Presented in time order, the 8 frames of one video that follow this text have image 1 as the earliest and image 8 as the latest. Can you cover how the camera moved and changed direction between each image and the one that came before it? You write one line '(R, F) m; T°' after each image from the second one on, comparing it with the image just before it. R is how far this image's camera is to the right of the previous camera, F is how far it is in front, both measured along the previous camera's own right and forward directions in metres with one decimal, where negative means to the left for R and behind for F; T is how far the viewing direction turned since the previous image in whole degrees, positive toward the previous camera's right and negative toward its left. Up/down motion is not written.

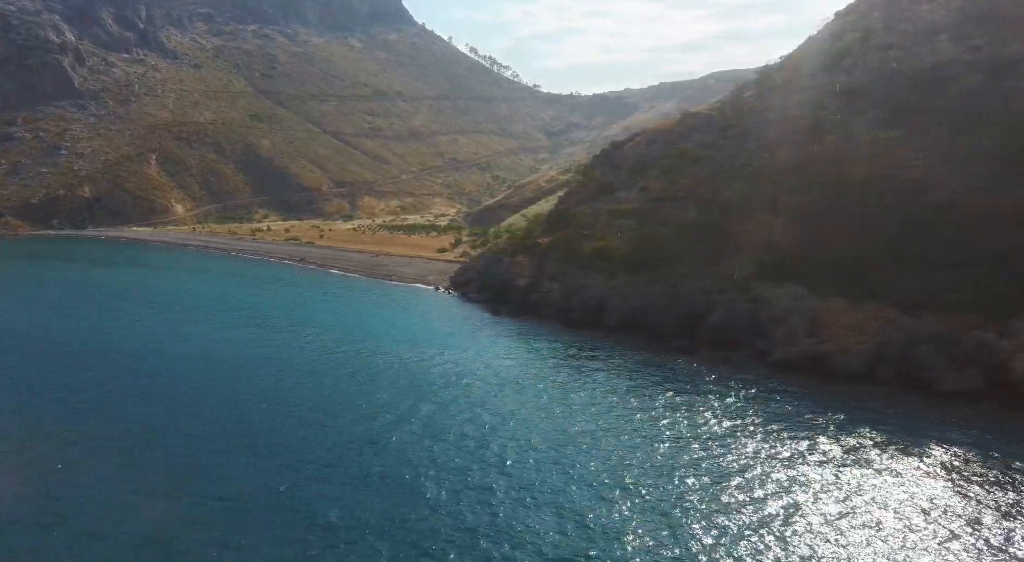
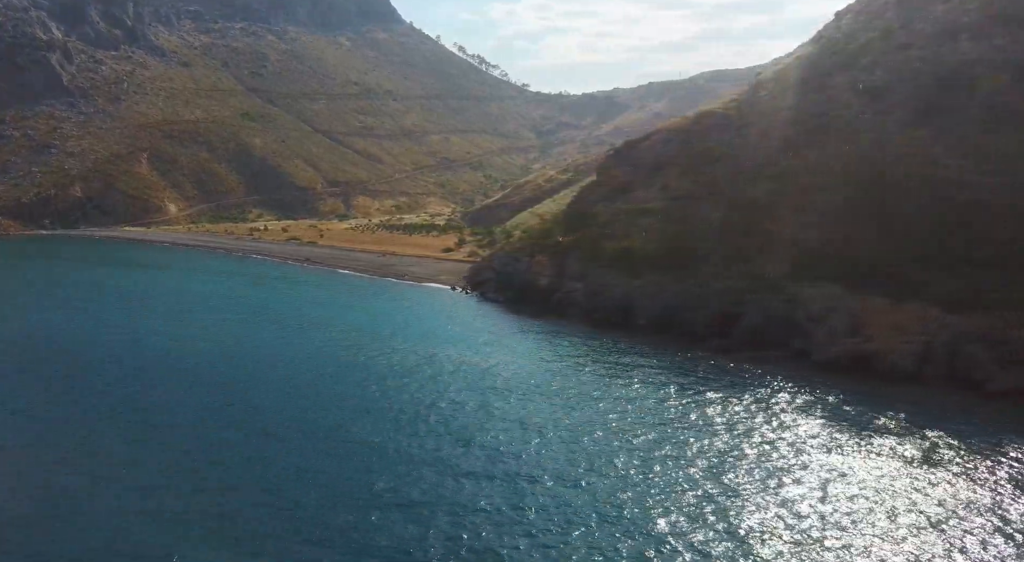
(-3.0, +0.4) m; +1°
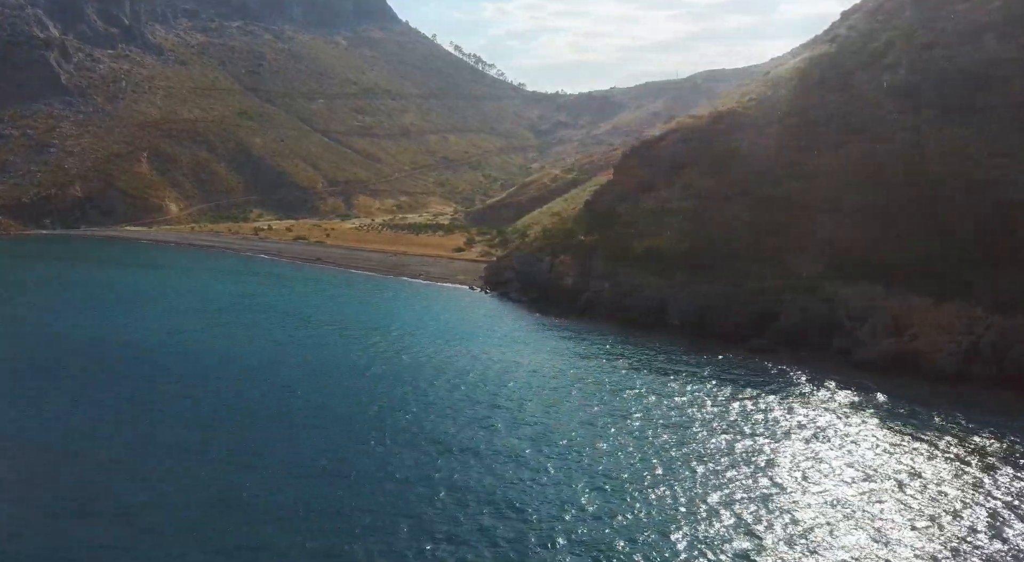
(-2.7, +0.4) m; +1°
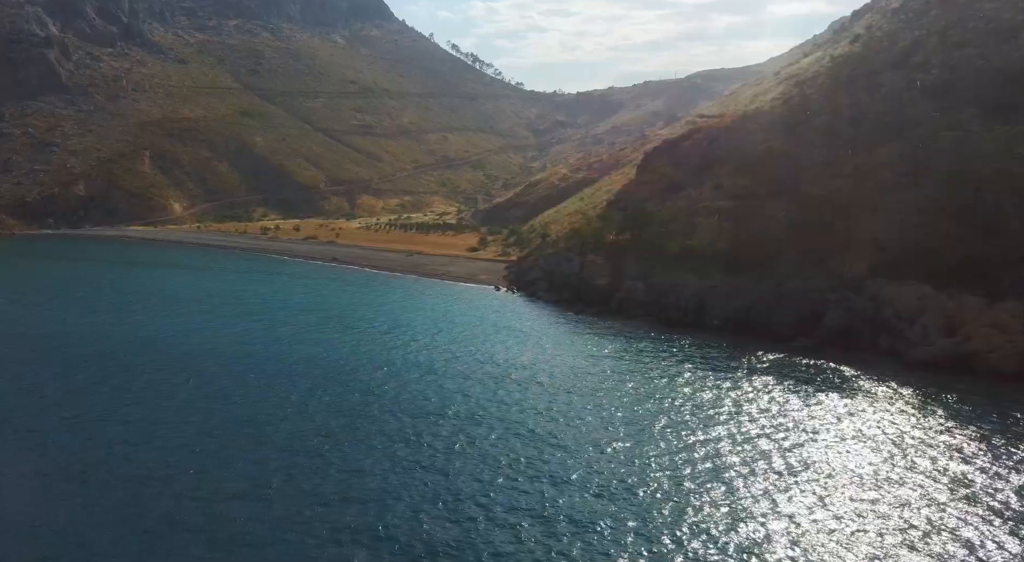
(-3.2, +0.4) m; +1°
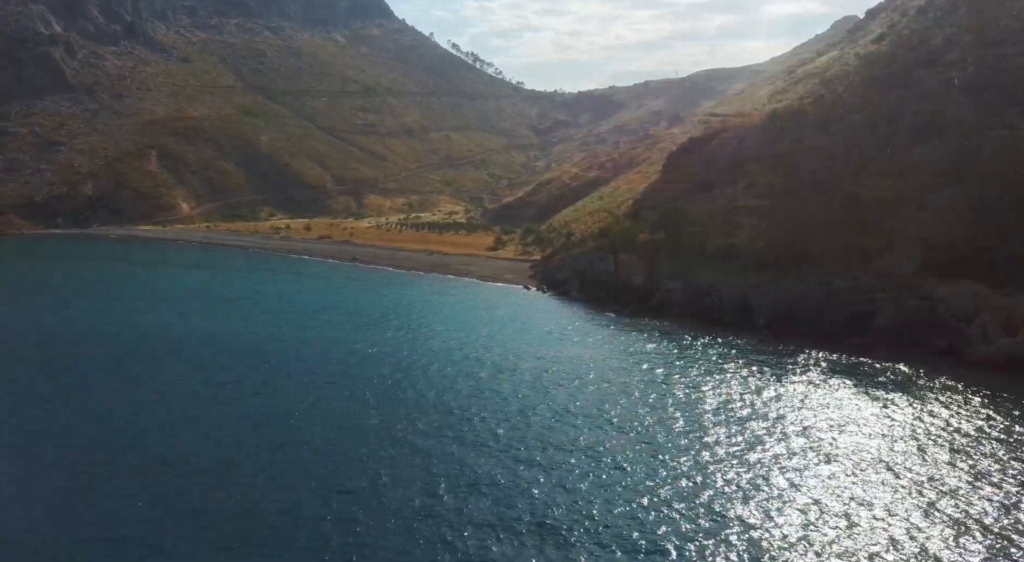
(-3.3, +0.3) m; 0°
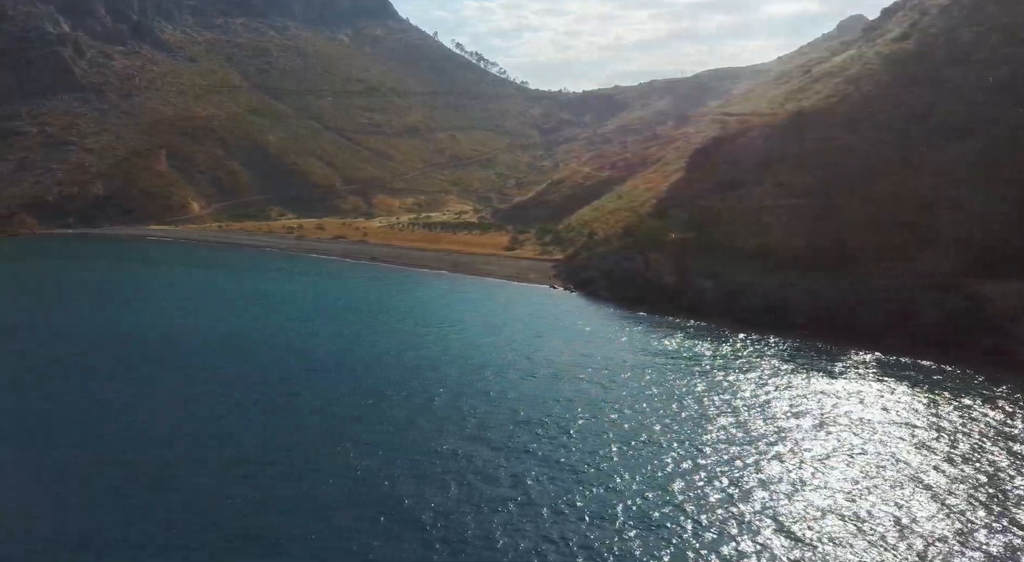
(-2.5, +0.3) m; 0°
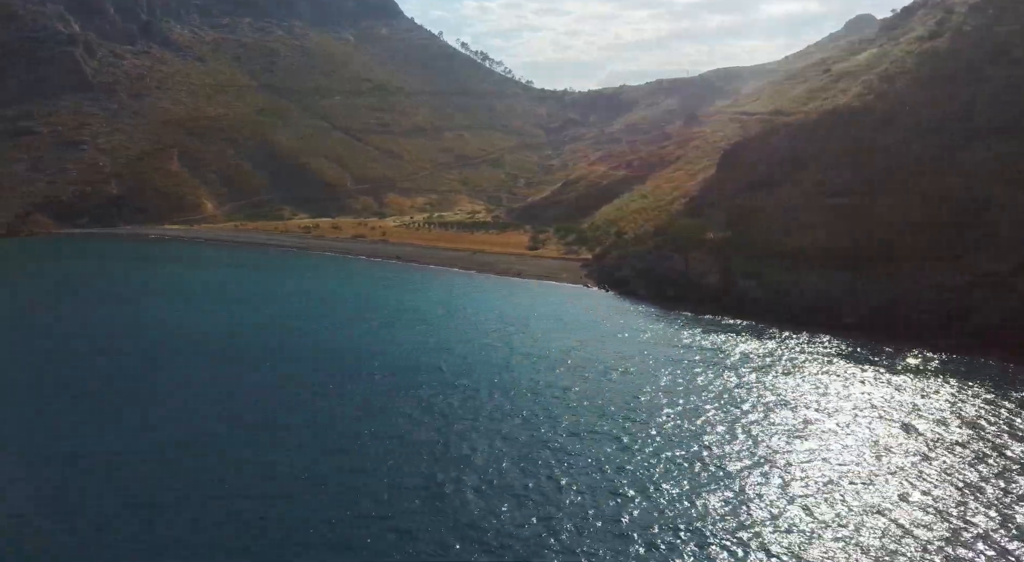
(-3.4, +0.2) m; 0°
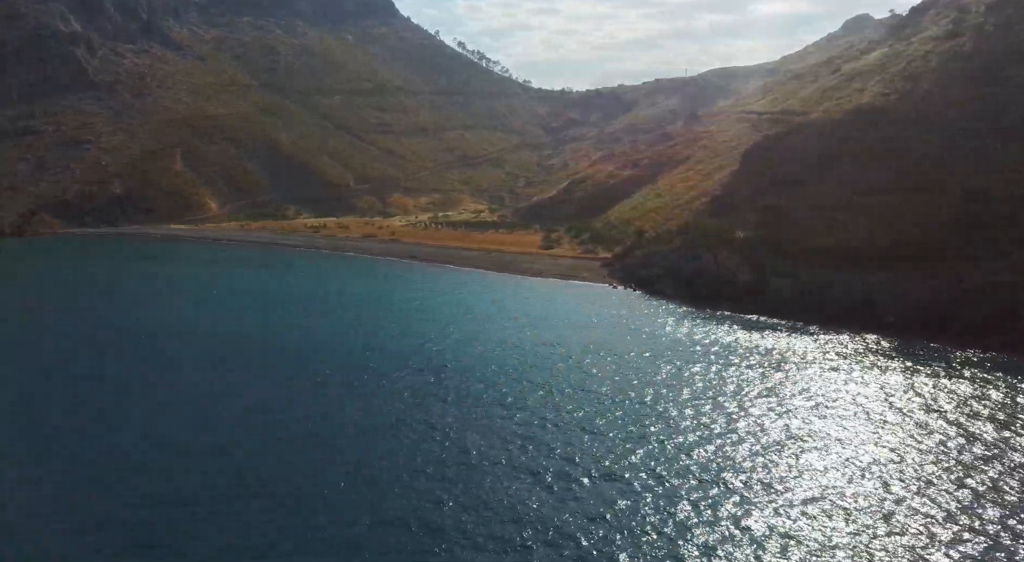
(-2.8, +0.3) m; 0°
